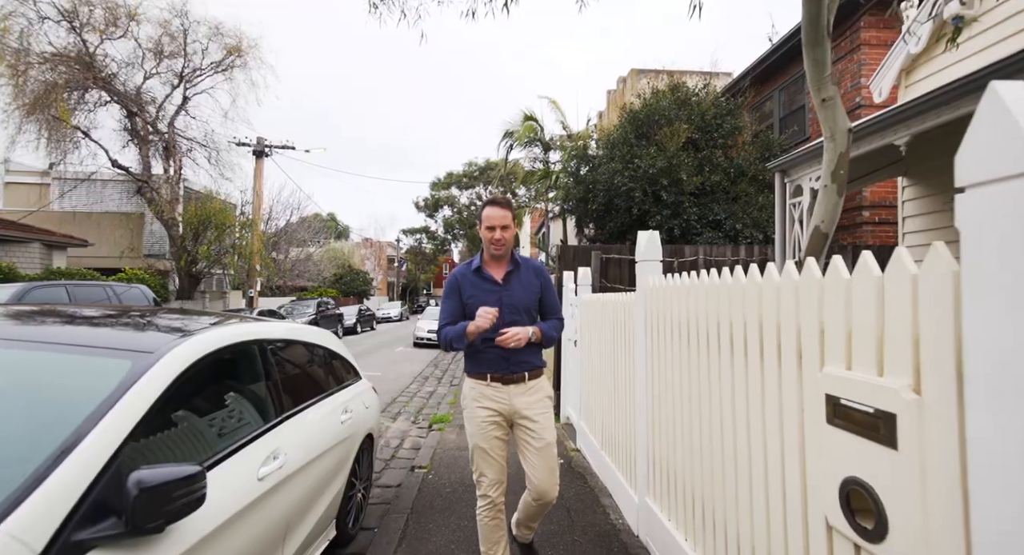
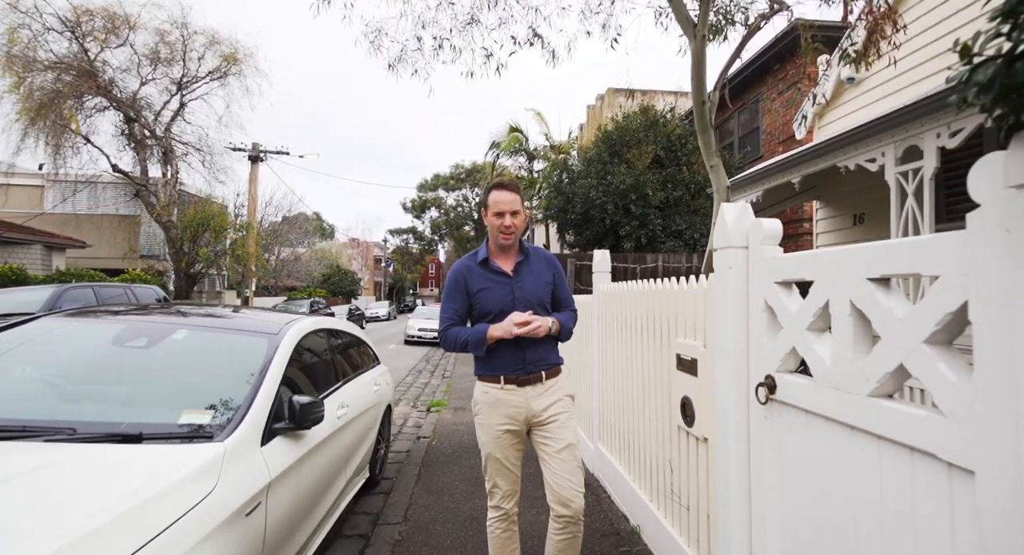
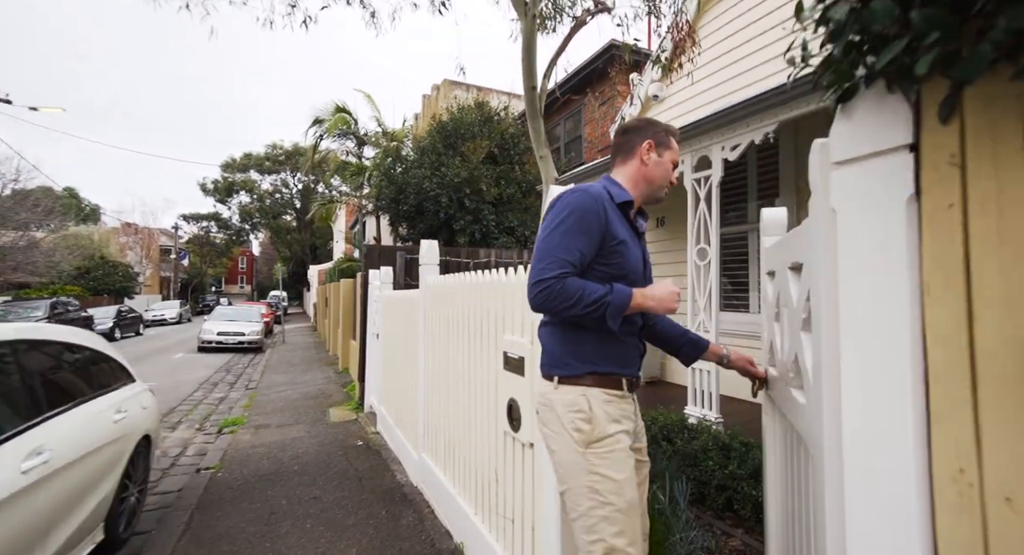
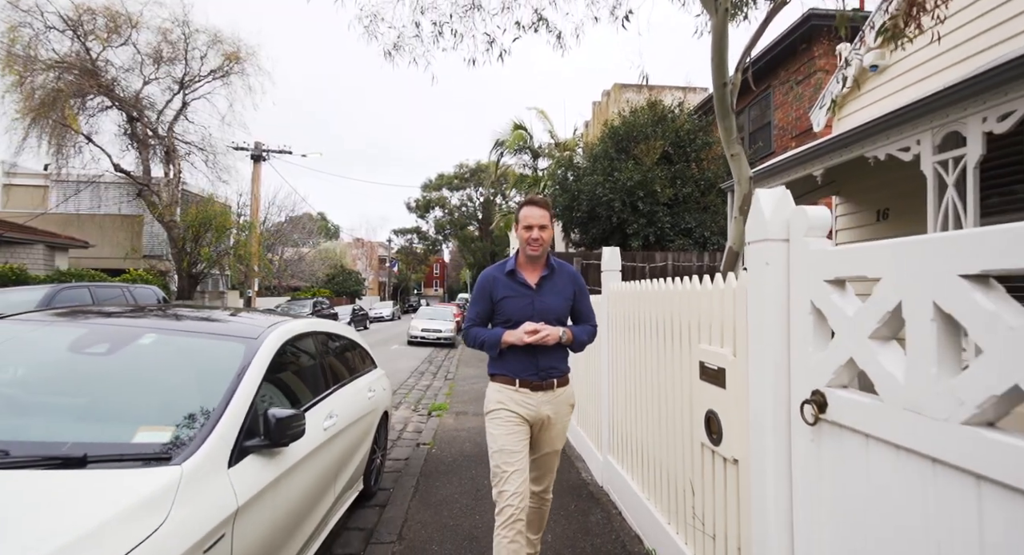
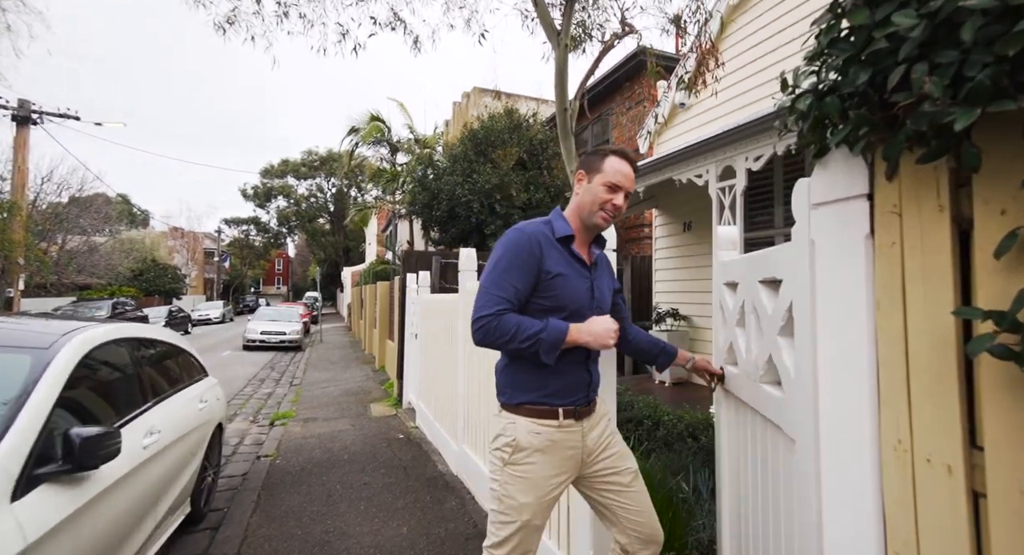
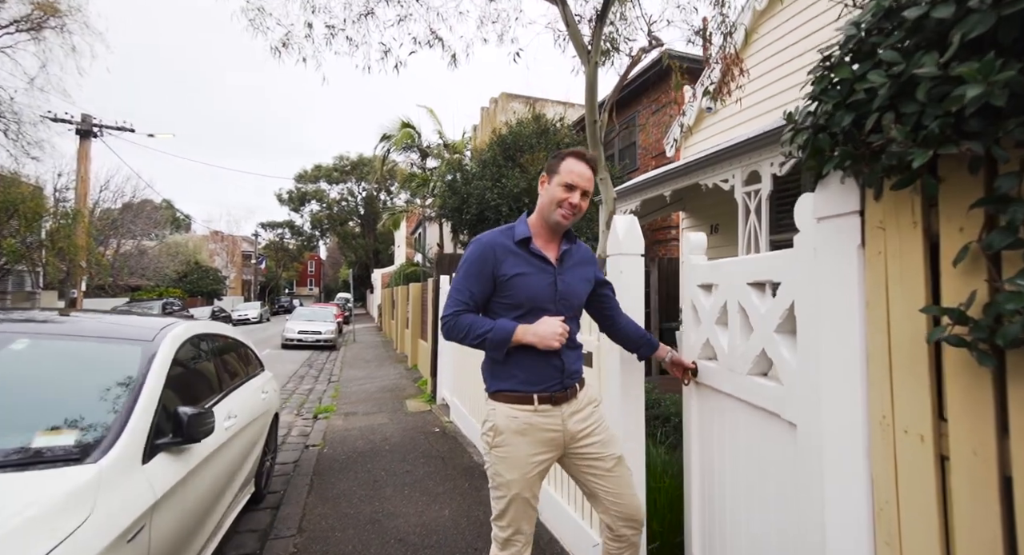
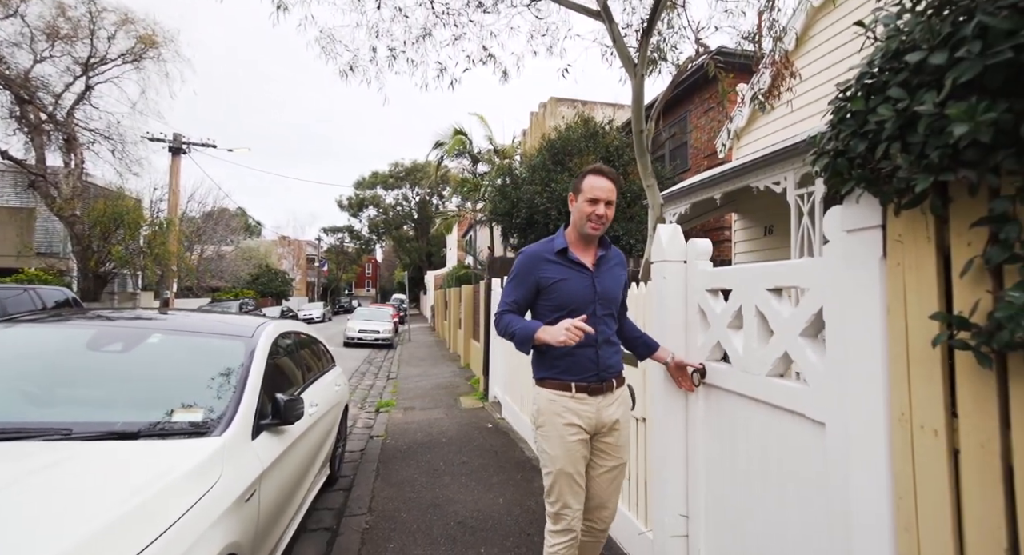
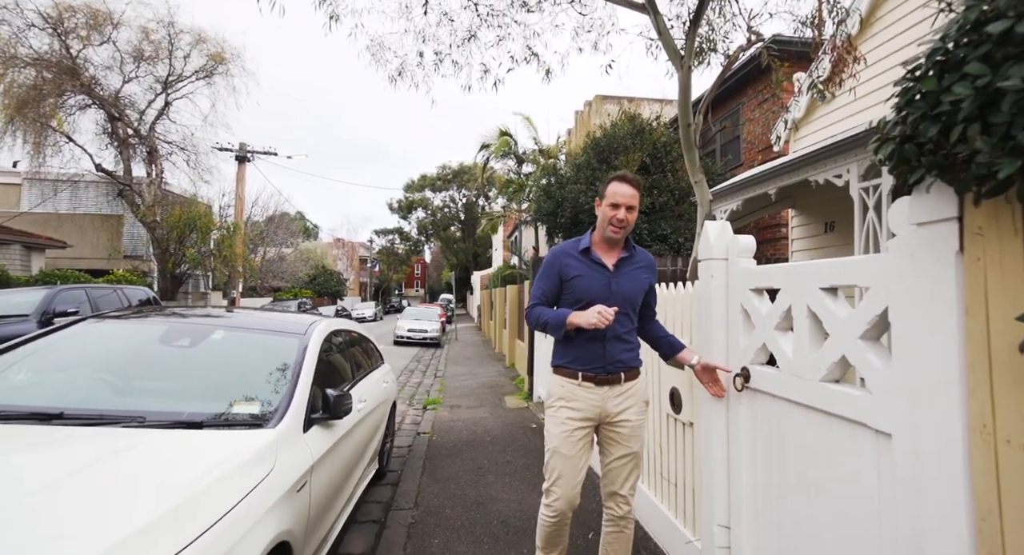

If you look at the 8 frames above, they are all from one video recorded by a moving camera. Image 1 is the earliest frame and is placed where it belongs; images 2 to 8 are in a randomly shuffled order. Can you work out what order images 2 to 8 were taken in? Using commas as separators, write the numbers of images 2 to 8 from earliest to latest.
4, 2, 8, 7, 6, 5, 3
